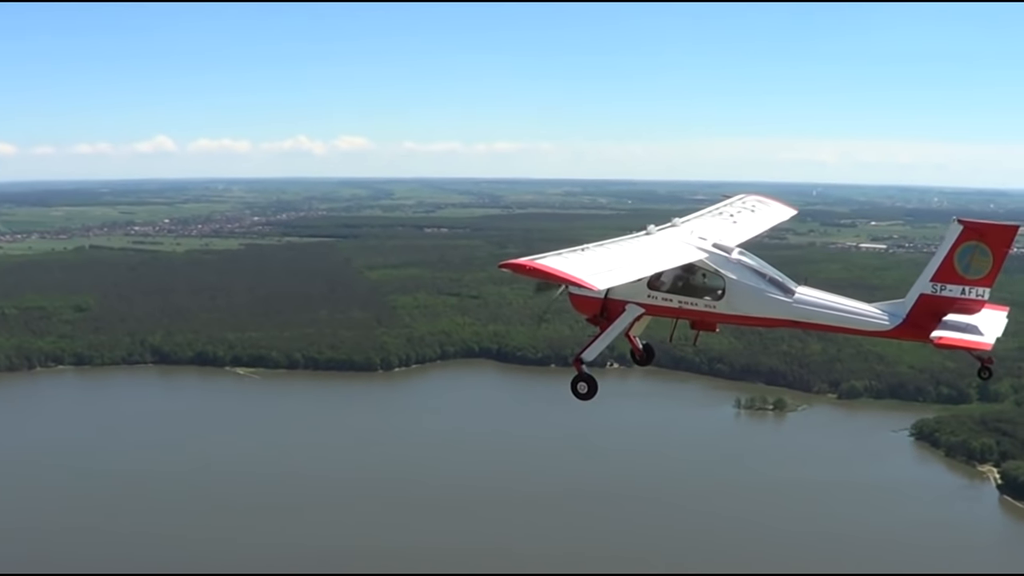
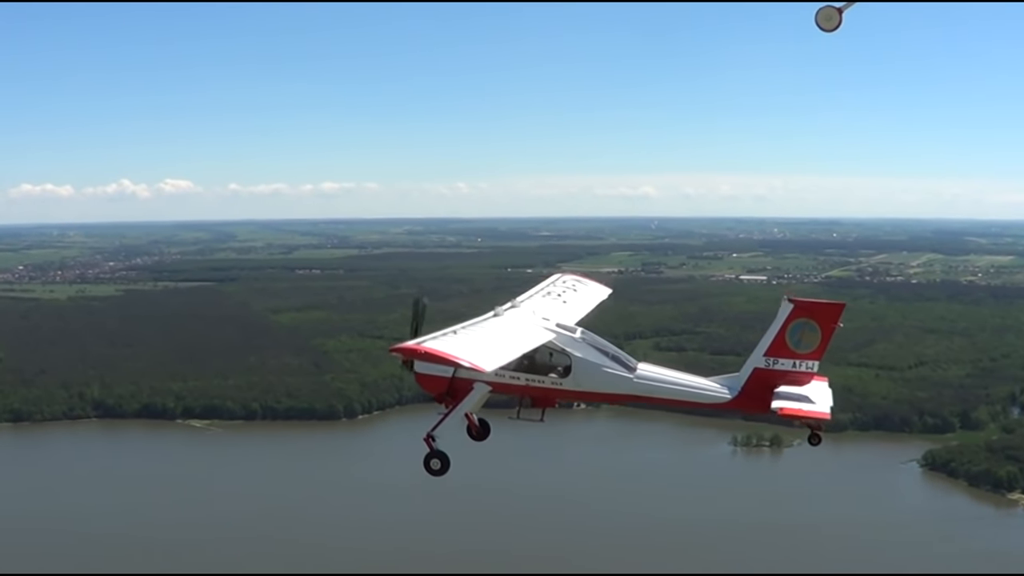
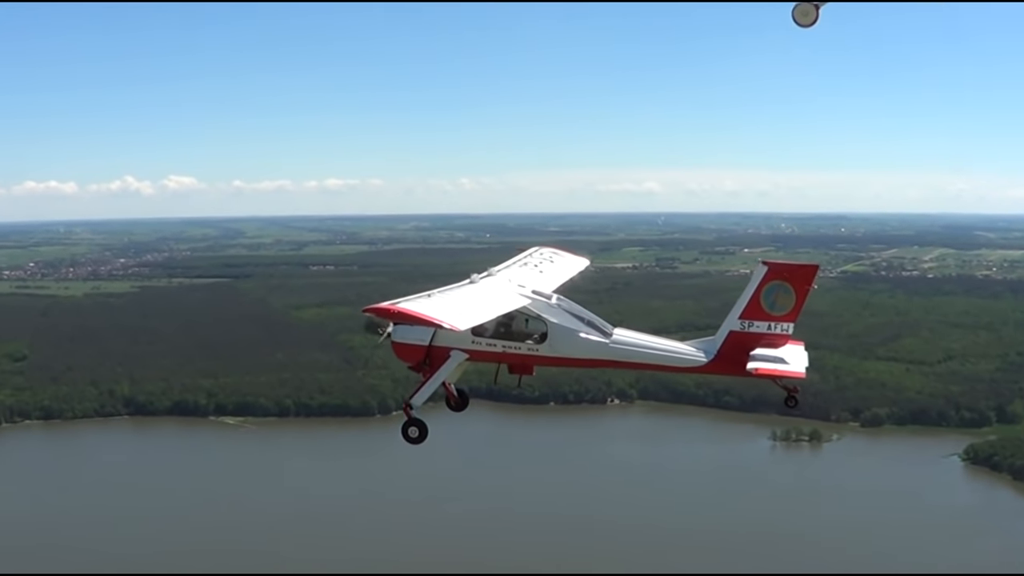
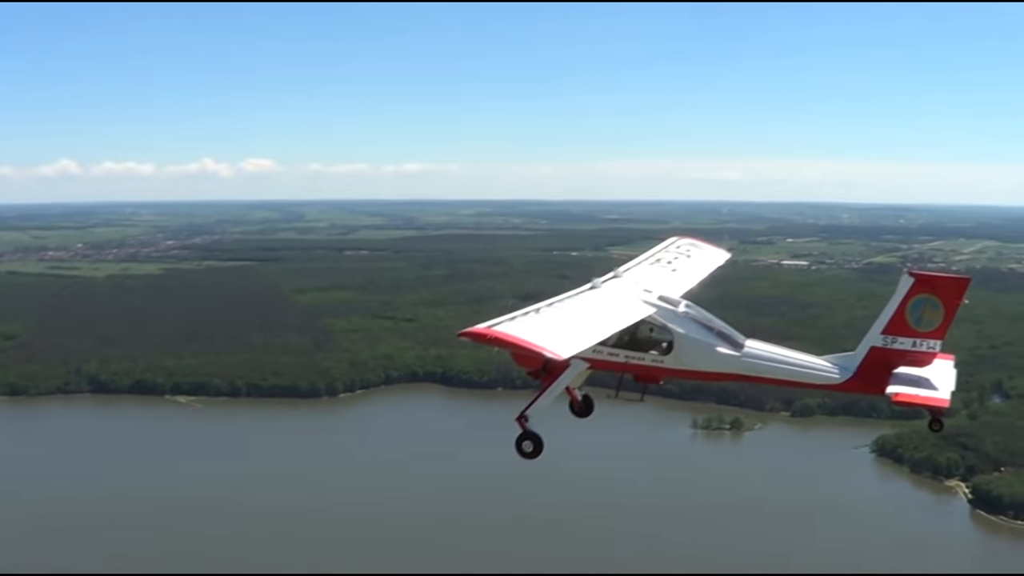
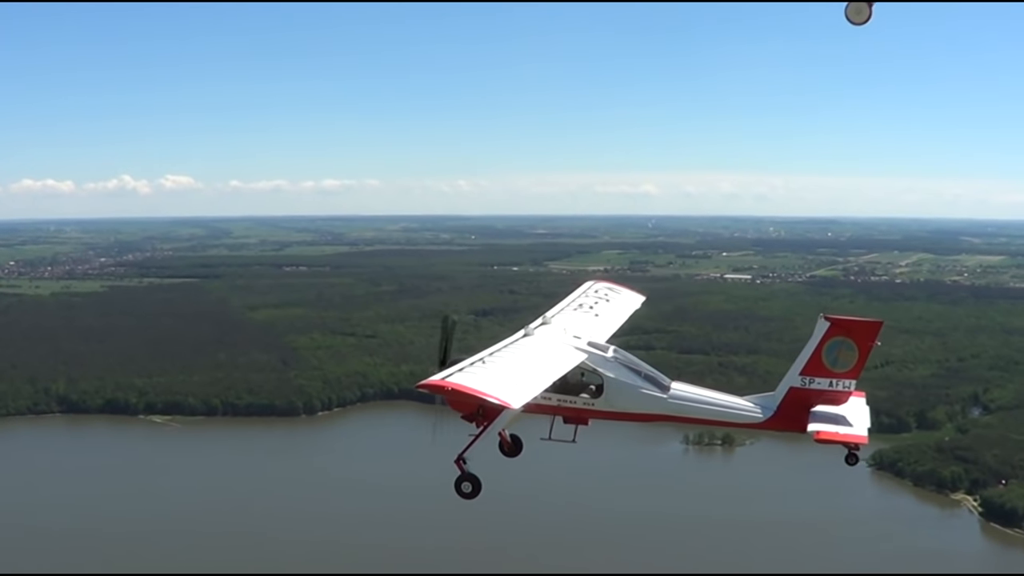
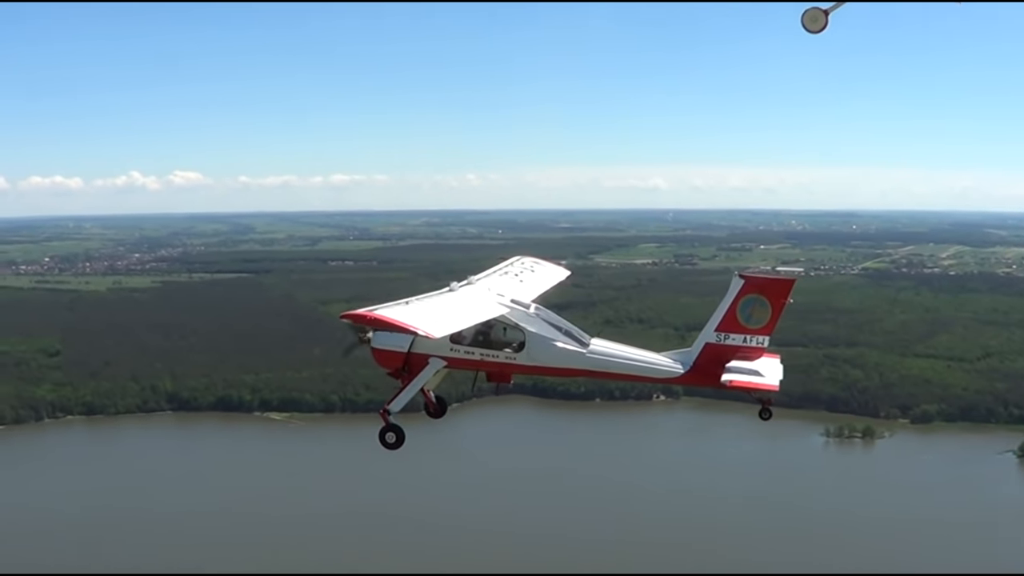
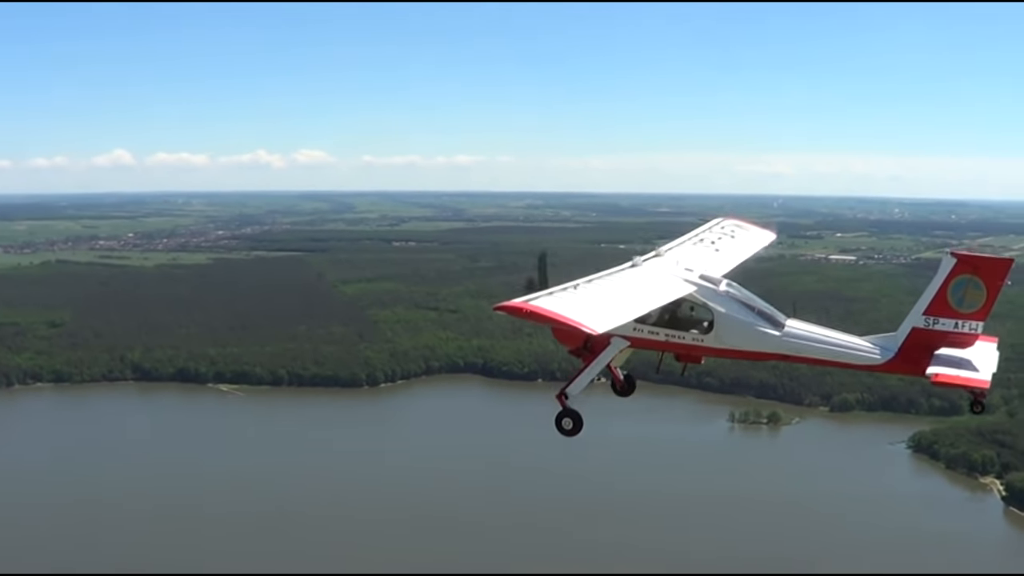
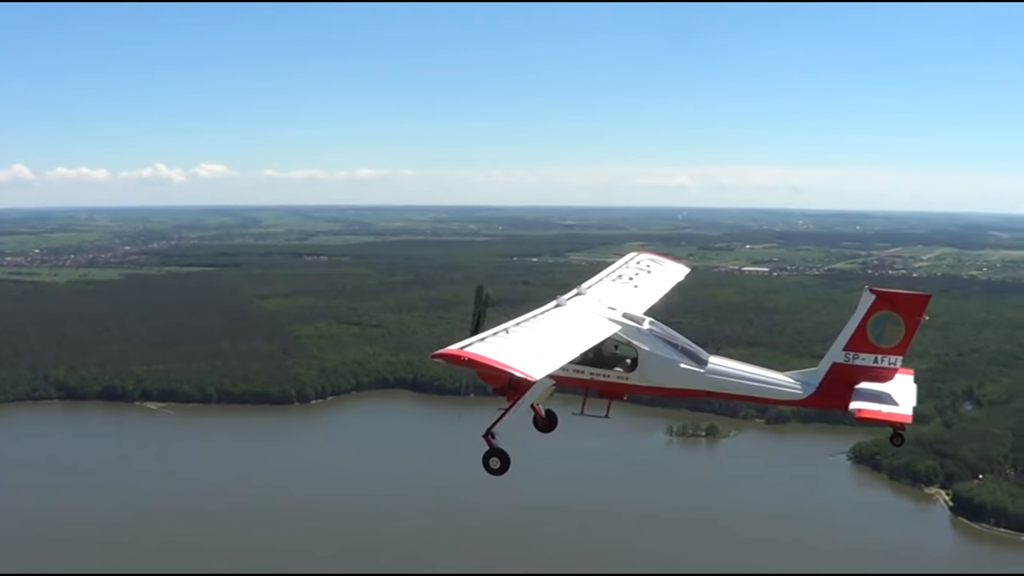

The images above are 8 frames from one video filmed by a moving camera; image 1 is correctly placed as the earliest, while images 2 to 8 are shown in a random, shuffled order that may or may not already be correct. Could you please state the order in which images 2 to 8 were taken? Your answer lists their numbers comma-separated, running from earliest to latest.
7, 4, 8, 5, 2, 3, 6
